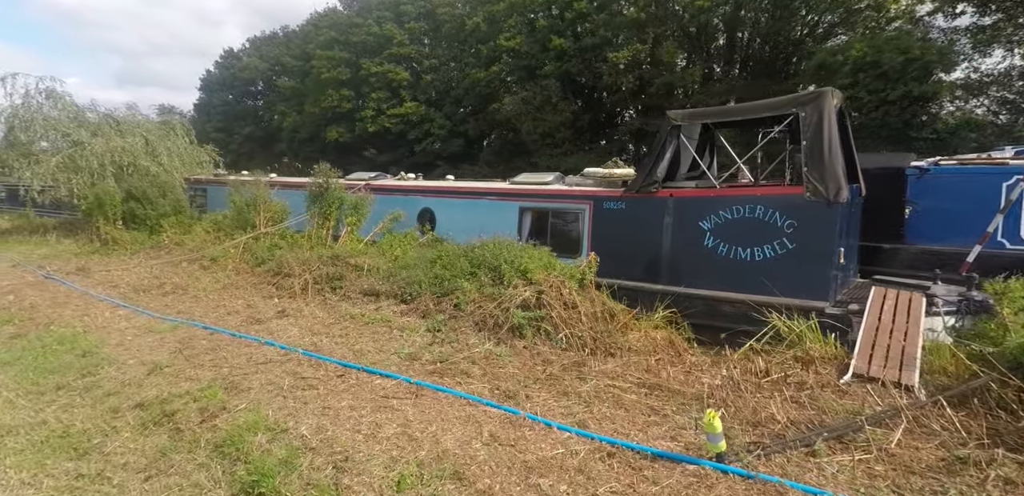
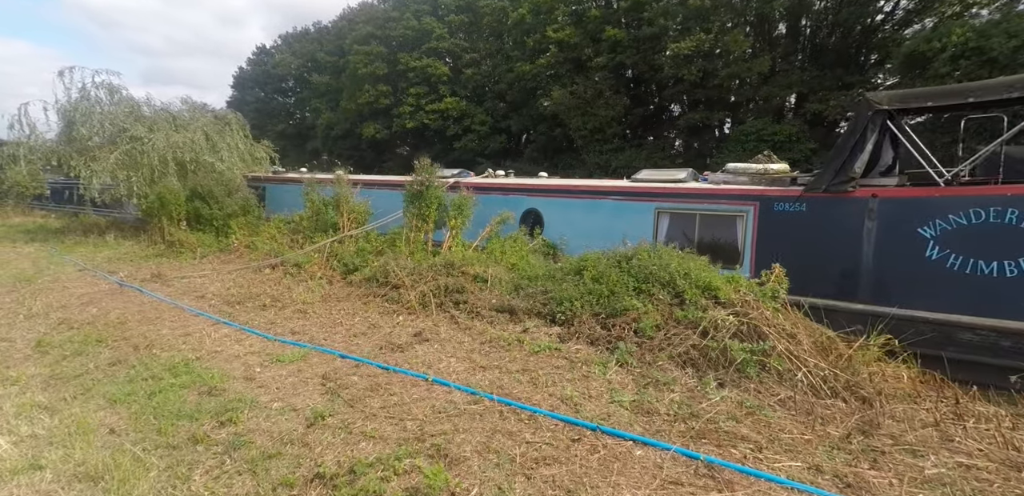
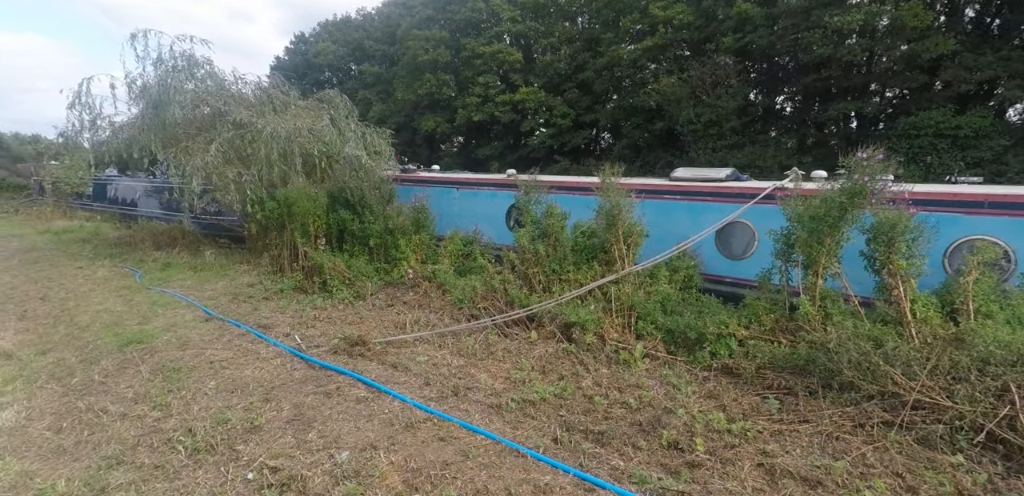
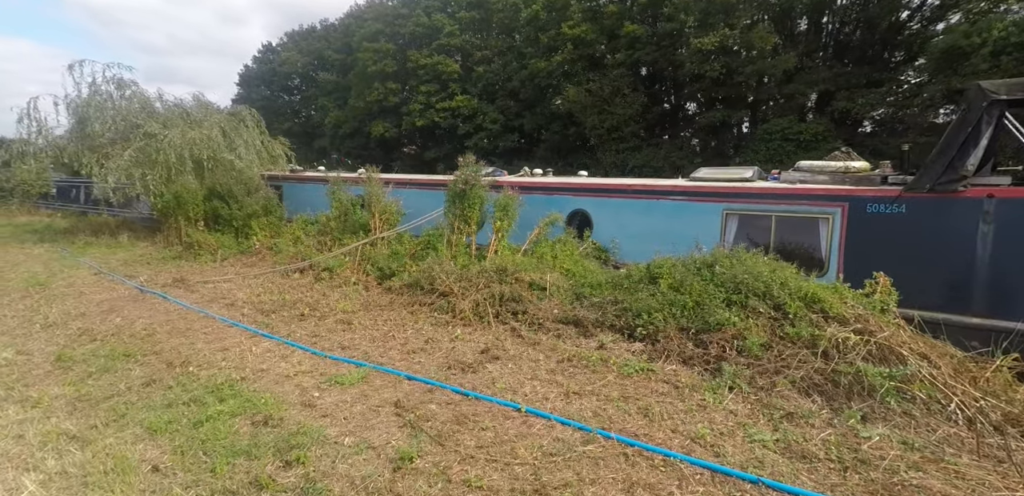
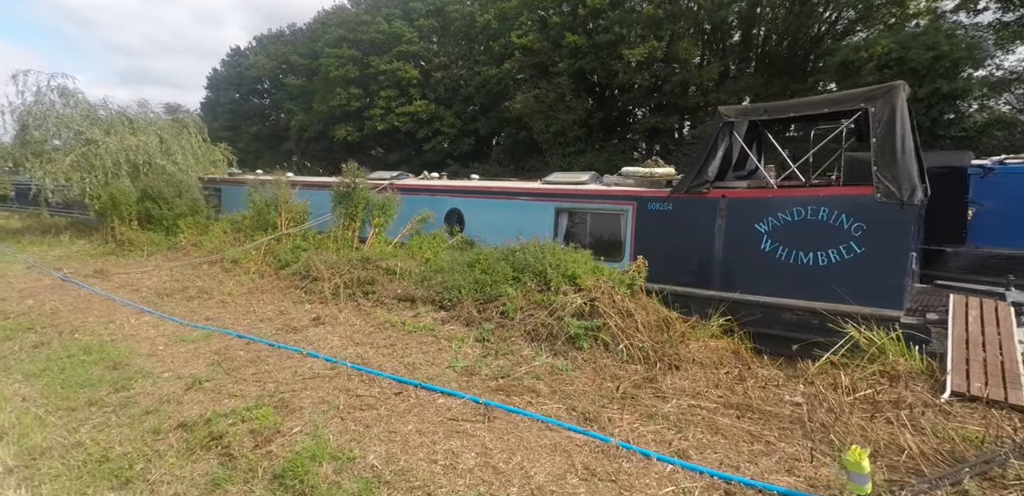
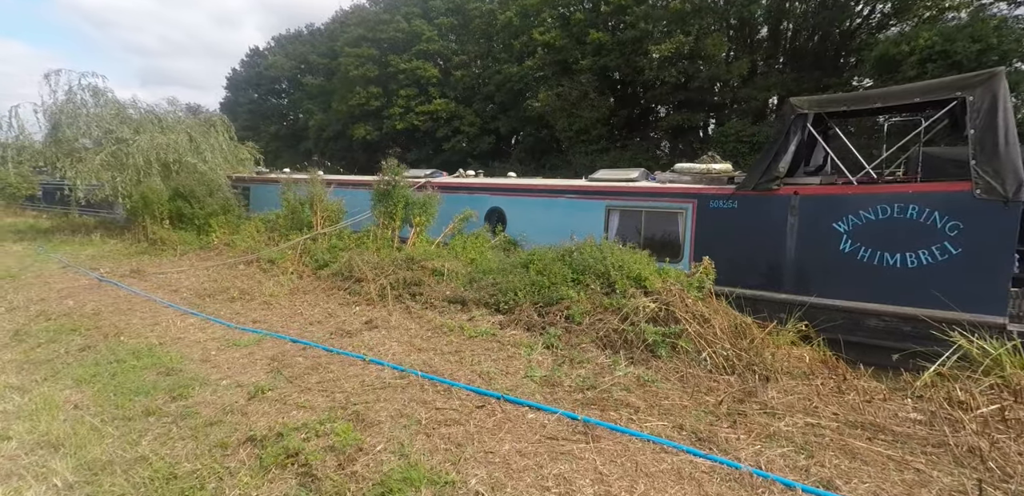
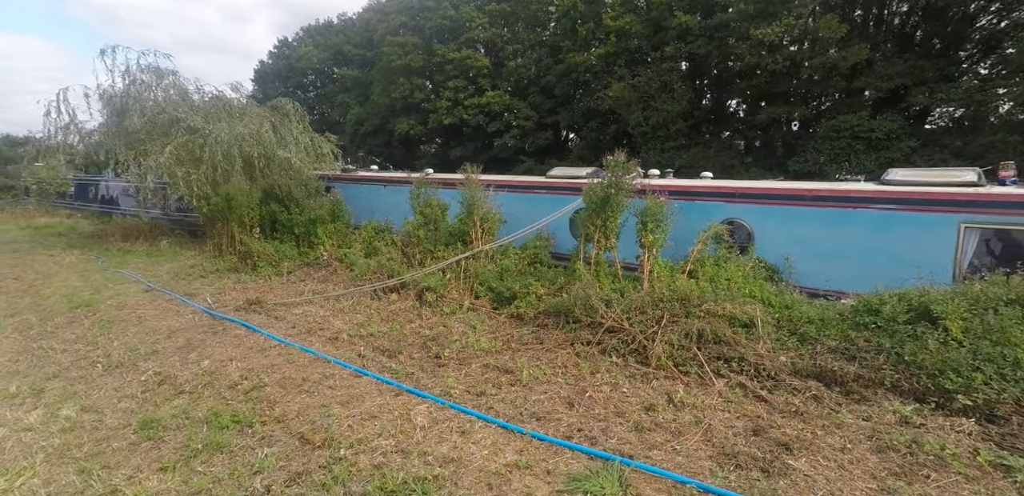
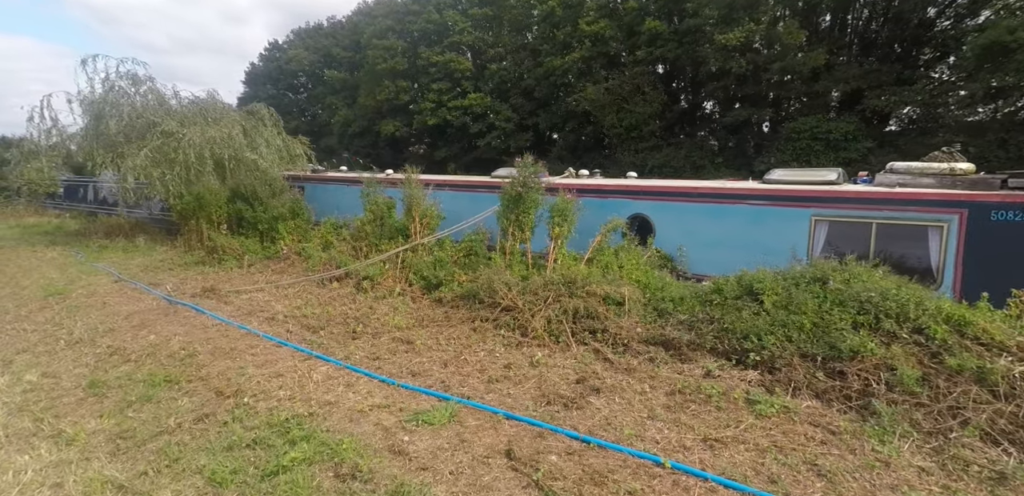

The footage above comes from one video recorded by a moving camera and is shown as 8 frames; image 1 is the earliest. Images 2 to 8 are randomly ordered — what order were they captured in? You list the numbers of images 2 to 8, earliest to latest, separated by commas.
5, 6, 2, 4, 8, 7, 3
